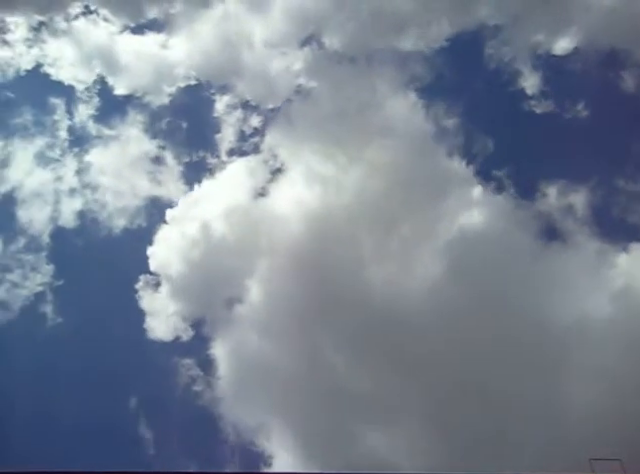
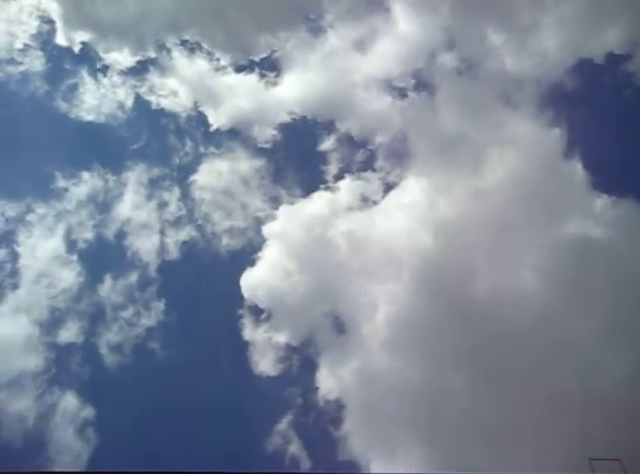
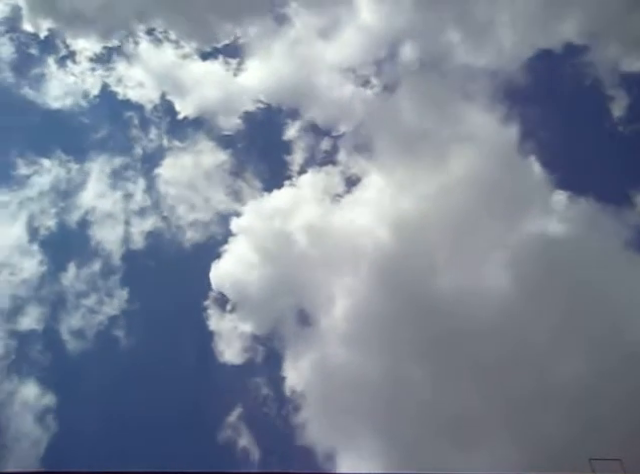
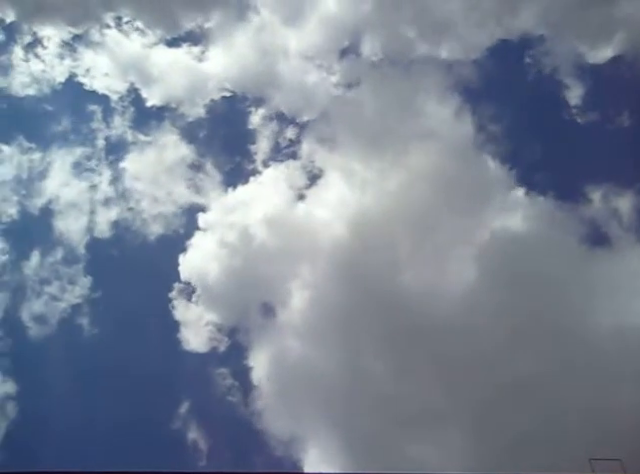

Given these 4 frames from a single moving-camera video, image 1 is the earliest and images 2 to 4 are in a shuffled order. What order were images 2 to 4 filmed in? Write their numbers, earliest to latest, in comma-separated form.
4, 3, 2
